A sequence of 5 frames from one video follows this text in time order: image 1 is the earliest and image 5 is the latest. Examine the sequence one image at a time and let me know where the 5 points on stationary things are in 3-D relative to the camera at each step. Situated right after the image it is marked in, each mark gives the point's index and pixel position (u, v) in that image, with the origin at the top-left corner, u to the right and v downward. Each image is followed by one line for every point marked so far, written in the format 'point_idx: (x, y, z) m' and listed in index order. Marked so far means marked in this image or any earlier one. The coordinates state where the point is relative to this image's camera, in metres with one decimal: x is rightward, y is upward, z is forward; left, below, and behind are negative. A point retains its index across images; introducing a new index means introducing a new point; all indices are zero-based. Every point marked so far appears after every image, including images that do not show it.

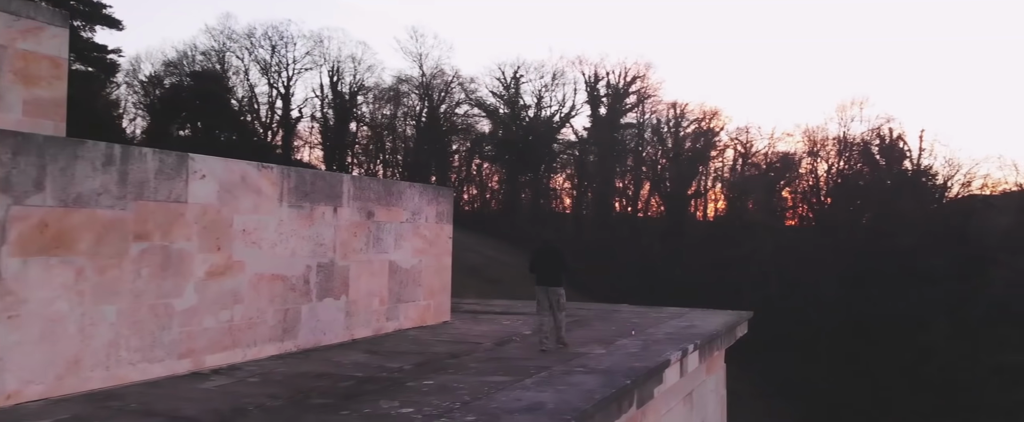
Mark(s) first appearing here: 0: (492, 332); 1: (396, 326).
0: (-0.3, -1.6, +12.0) m
1: (-1.5, -1.5, +11.7) m
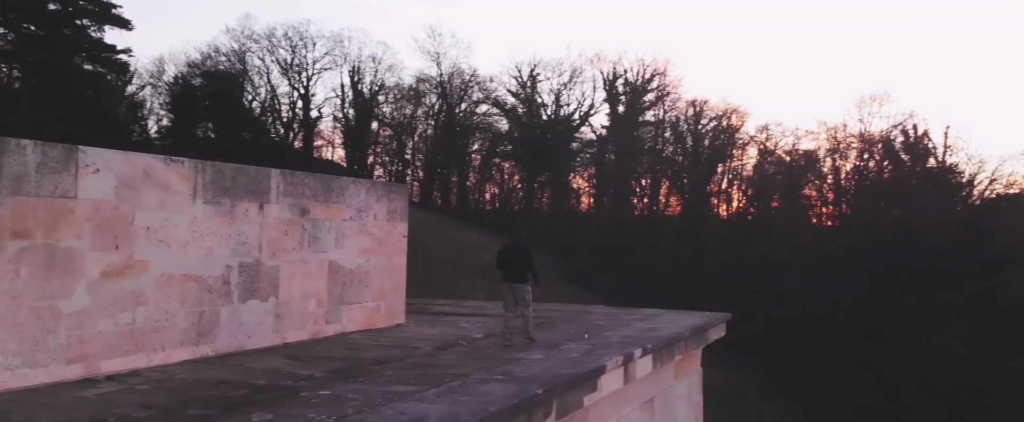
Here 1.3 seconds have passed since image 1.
0: (-0.9, -1.6, +11.3) m
1: (-2.2, -1.5, +11.1) m
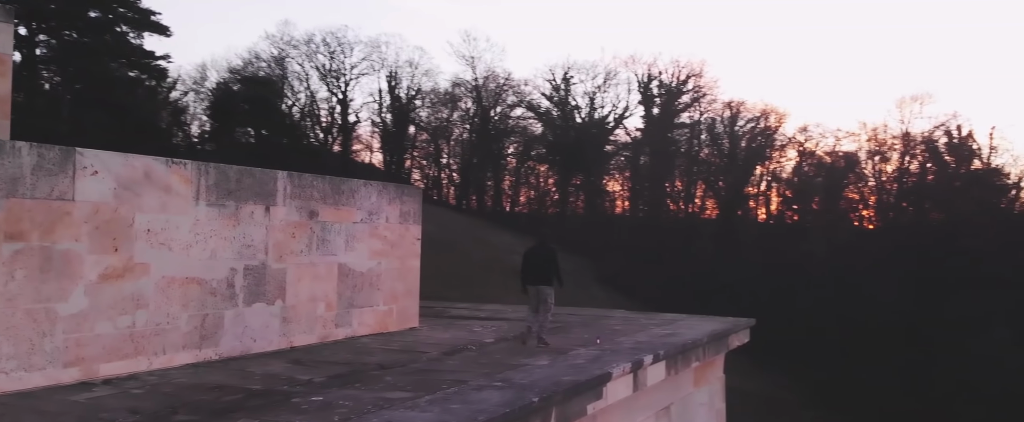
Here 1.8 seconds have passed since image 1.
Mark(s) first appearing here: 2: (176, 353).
0: (-0.8, -1.6, +11.2) m
1: (-2.1, -1.5, +11.0) m
2: (-3.3, -1.4, +8.6) m
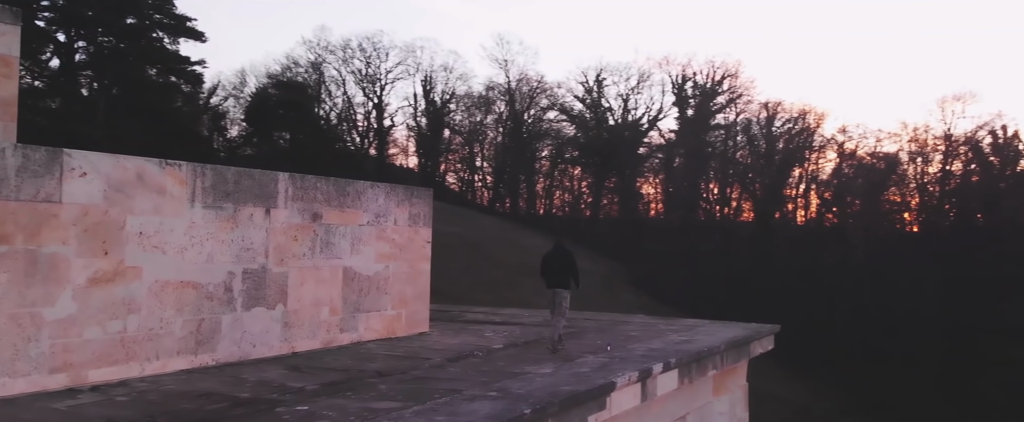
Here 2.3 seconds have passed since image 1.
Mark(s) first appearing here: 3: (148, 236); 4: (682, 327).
0: (-0.6, -1.7, +10.9) m
1: (-1.9, -1.6, +10.7) m
2: (-3.3, -1.4, +8.4) m
3: (-3.4, -0.2, +8.2) m
4: (+2.5, -1.7, +12.8) m
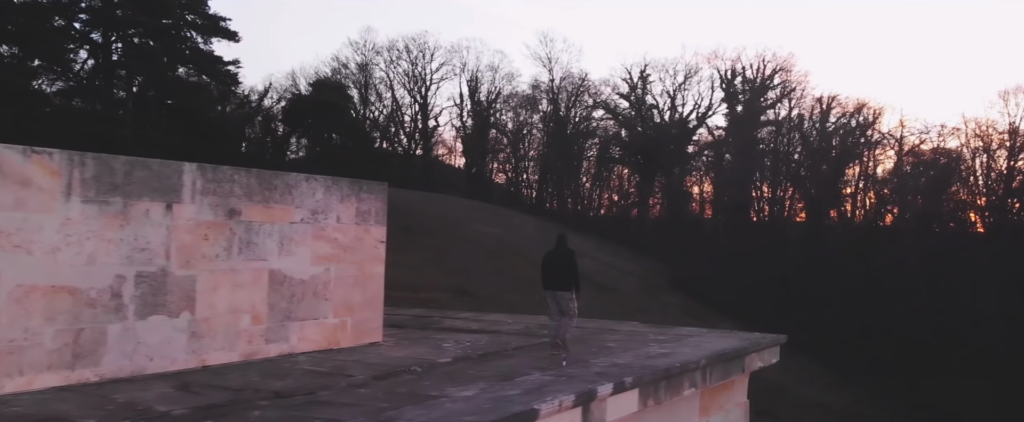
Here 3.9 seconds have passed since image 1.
0: (-1.2, -1.6, +9.6) m
1: (-2.5, -1.5, +9.6) m
2: (-4.0, -1.4, +7.4) m
3: (-4.1, -0.2, +7.2) m
4: (+2.1, -1.6, +11.4) m
